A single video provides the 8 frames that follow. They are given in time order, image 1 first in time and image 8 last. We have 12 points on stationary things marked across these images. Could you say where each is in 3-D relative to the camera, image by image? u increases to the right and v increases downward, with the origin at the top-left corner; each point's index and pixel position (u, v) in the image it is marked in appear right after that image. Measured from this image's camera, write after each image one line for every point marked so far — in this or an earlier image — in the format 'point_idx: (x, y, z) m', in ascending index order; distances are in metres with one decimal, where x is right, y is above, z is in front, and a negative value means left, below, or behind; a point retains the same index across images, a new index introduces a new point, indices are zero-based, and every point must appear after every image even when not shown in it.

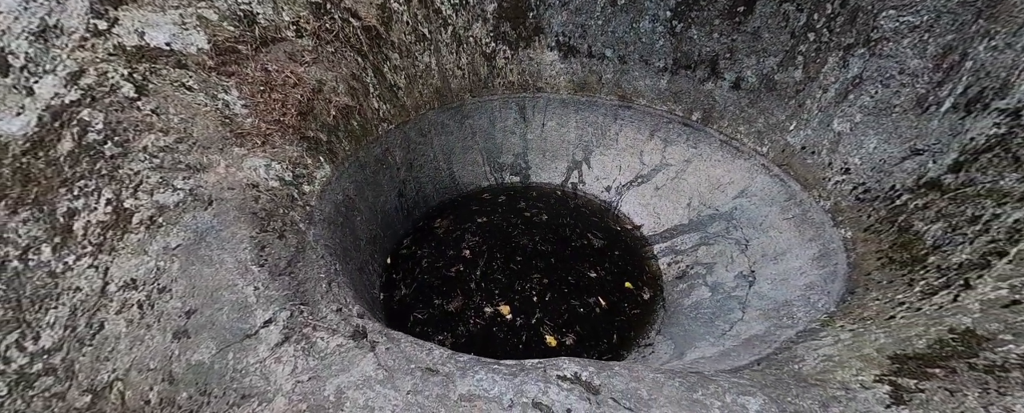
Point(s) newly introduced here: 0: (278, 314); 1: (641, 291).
0: (-1.8, -0.9, +2.9) m
1: (+1.9, -1.3, +5.2) m
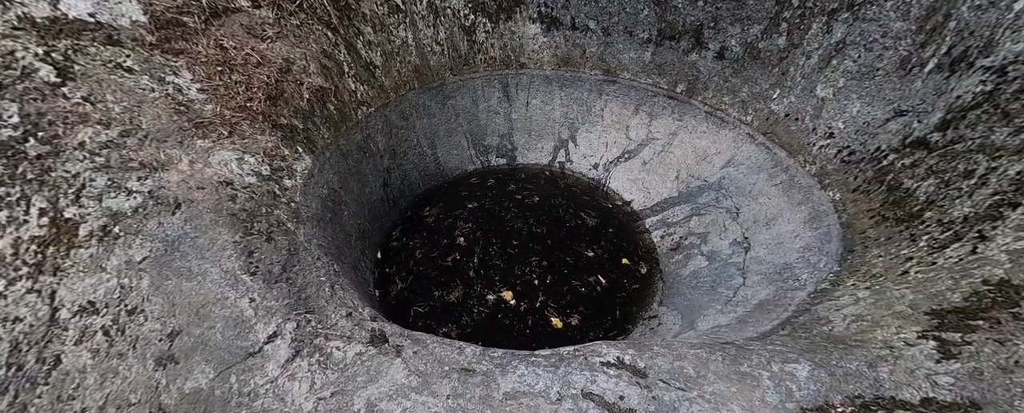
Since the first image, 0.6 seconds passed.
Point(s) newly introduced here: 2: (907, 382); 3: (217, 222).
0: (-1.6, -0.9, +2.6) m
1: (+1.9, -0.9, +5.2) m
2: (+2.1, -0.9, +1.9) m
3: (-2.4, -0.1, +2.9) m
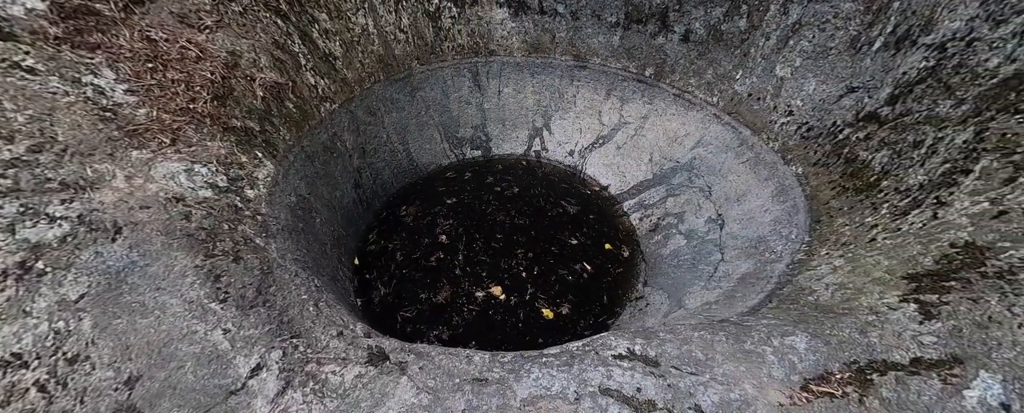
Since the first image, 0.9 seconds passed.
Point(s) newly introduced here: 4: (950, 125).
0: (-1.5, -1.0, +2.3) m
1: (+1.6, -0.7, +5.3) m
2: (+2.2, -0.8, +2.0) m
3: (-2.4, -0.3, +2.6) m
4: (+3.5, +0.7, +2.9) m
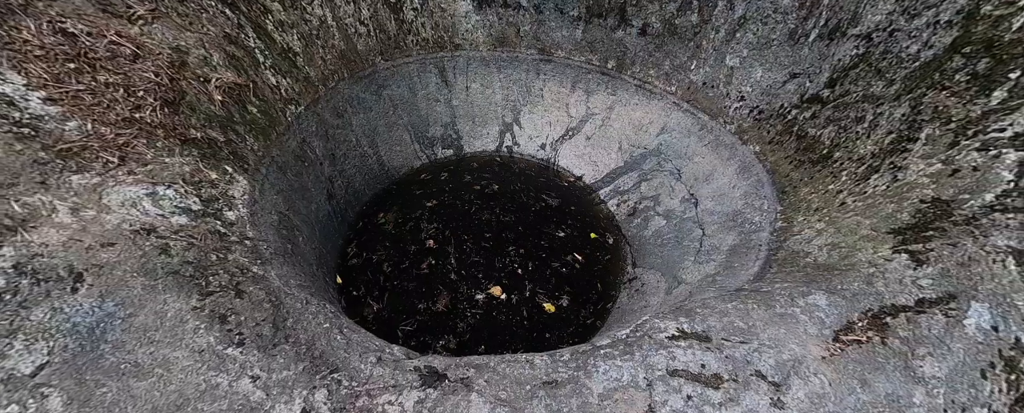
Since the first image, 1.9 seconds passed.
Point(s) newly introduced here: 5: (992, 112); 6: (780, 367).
0: (-1.1, -1.1, +2.0) m
1: (+1.5, -0.5, +5.6) m
2: (+2.6, -0.5, +2.4) m
3: (-2.1, -0.5, +2.1) m
4: (+3.6, +1.0, +3.4) m
5: (+3.7, +0.7, +2.7) m
6: (+1.6, -1.0, +2.2) m
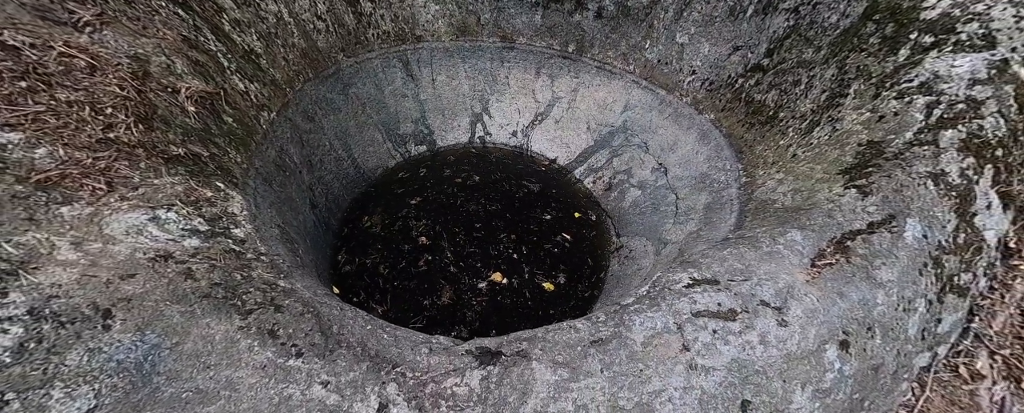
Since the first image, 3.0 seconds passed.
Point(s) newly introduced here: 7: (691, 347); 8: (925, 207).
0: (-0.7, -1.1, +2.0) m
1: (+1.2, -0.1, +5.9) m
2: (+2.8, -0.1, +2.9) m
3: (-1.8, -0.6, +2.0) m
4: (+3.5, +1.6, +4.0) m
5: (+3.7, +1.3, +3.4) m
6: (+1.9, -0.6, +2.6) m
7: (+1.2, -0.9, +2.4) m
8: (+3.1, 0.0, +2.7) m
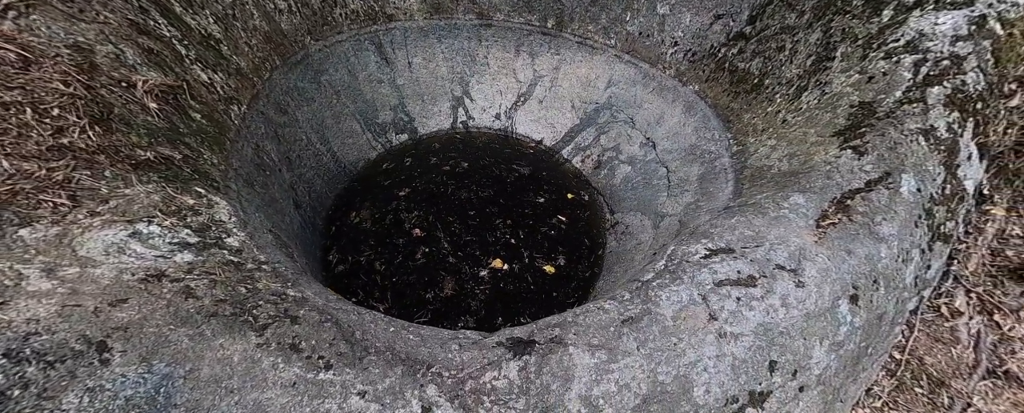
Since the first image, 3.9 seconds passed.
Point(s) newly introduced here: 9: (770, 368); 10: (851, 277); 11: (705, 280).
0: (-0.5, -1.0, +1.9) m
1: (+1.1, +0.2, +5.9) m
2: (+2.9, +0.3, +3.1) m
3: (-1.5, -0.6, +1.8) m
4: (+3.3, +2.0, +4.1) m
5: (+3.6, +1.7, +3.5) m
6: (+2.1, -0.4, +2.7) m
7: (+1.4, -0.7, +2.4) m
8: (+3.2, +0.4, +2.8) m
9: (+1.7, -1.0, +2.3) m
10: (+2.4, -0.5, +2.5) m
11: (+1.4, -0.5, +2.6) m
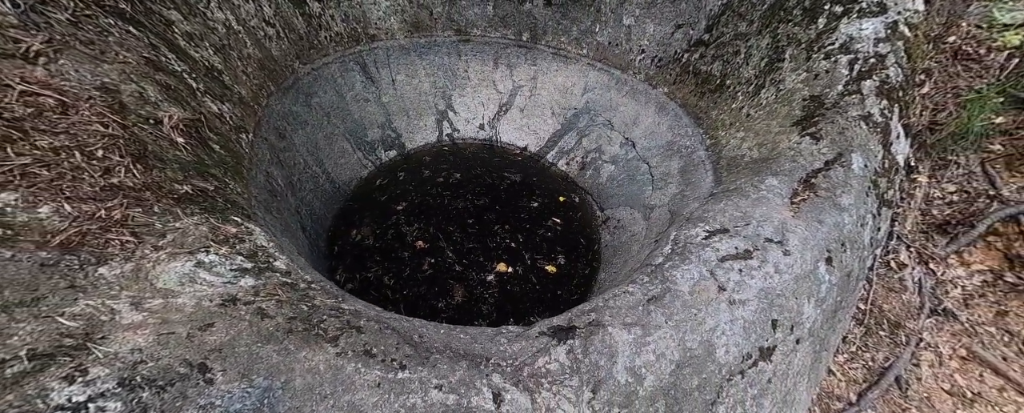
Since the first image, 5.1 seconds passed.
0: (-0.1, -1.0, +2.1) m
1: (+1.0, +0.2, +6.2) m
2: (+3.0, +0.5, +3.6) m
3: (-1.2, -0.8, +1.9) m
4: (+3.2, +2.2, +4.7) m
5: (+3.6, +2.0, +4.1) m
6: (+2.3, -0.2, +3.1) m
7: (+1.7, -0.6, +2.8) m
8: (+3.4, +0.6, +3.4) m
9: (+2.0, -0.9, +2.7) m
10: (+2.7, -0.3, +3.0) m
11: (+1.7, -0.4, +3.0) m
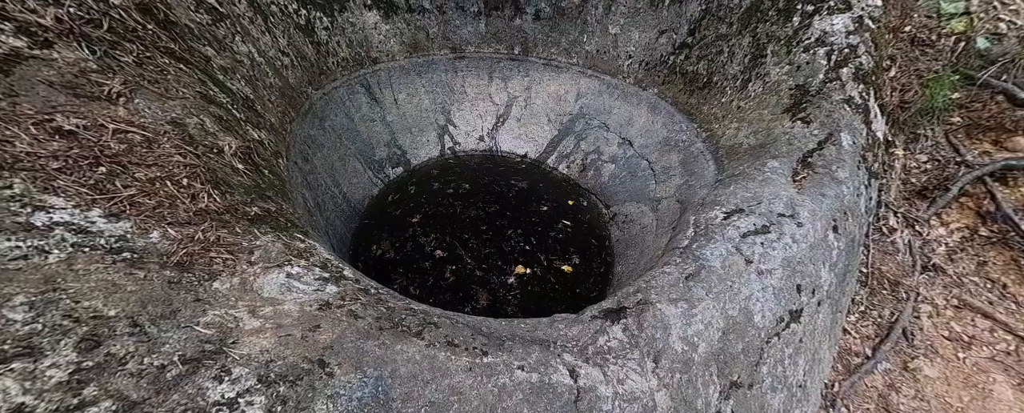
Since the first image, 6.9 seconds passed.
0: (+0.4, -1.0, +2.3) m
1: (+1.1, +0.2, +6.5) m
2: (+3.3, +0.7, +4.0) m
3: (-0.7, -0.8, +2.0) m
4: (+3.3, +2.5, +5.2) m
5: (+3.7, +2.3, +4.6) m
6: (+2.7, 0.0, +3.5) m
7: (+2.1, -0.5, +3.1) m
8: (+3.6, +0.9, +3.8) m
9: (+2.4, -0.7, +3.0) m
10: (+3.0, -0.1, +3.4) m
11: (+2.0, -0.3, +3.3) m
